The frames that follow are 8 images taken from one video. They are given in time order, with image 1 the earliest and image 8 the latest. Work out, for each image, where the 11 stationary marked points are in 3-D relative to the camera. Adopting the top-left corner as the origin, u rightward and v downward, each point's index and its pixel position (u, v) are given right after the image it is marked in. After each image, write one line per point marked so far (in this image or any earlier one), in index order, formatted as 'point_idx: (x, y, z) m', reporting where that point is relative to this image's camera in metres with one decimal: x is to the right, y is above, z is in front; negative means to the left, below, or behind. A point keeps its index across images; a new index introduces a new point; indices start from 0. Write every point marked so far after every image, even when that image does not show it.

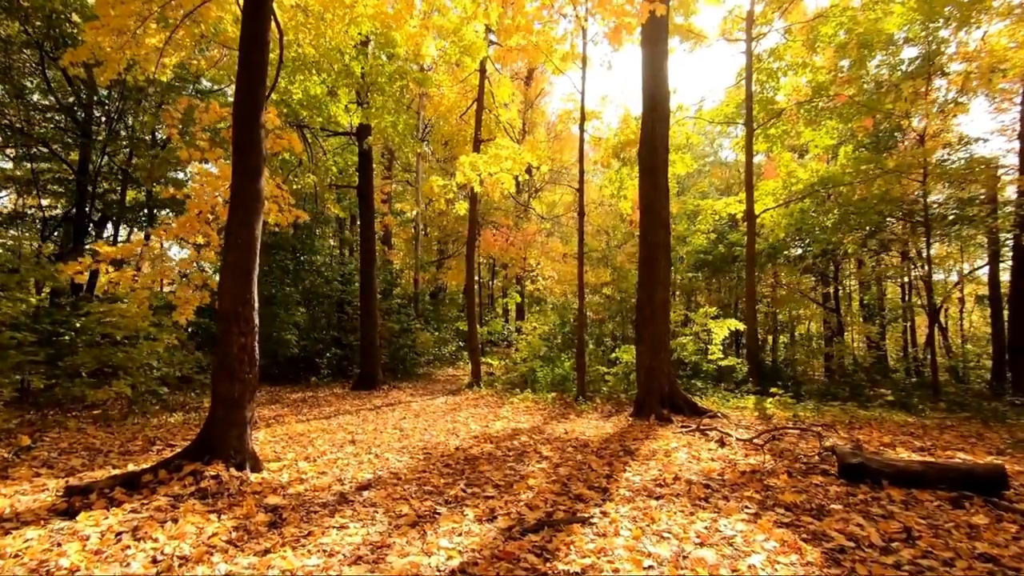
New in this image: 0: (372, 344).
0: (-3.5, -1.4, +12.4) m
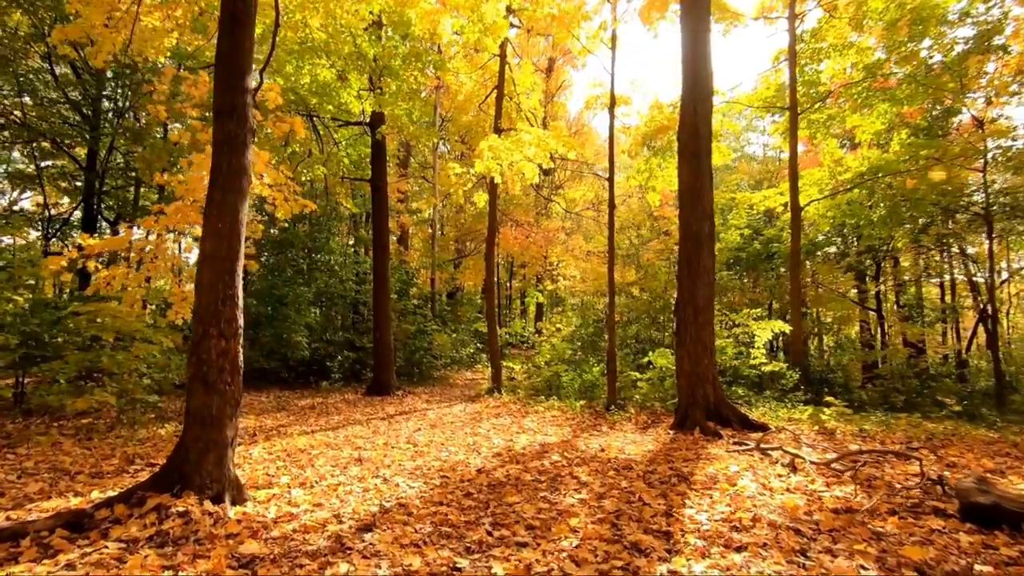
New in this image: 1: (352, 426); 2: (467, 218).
0: (-3.0, -1.4, +11.7) m
1: (-2.4, -2.1, +7.5) m
2: (-1.8, +2.7, +19.5) m
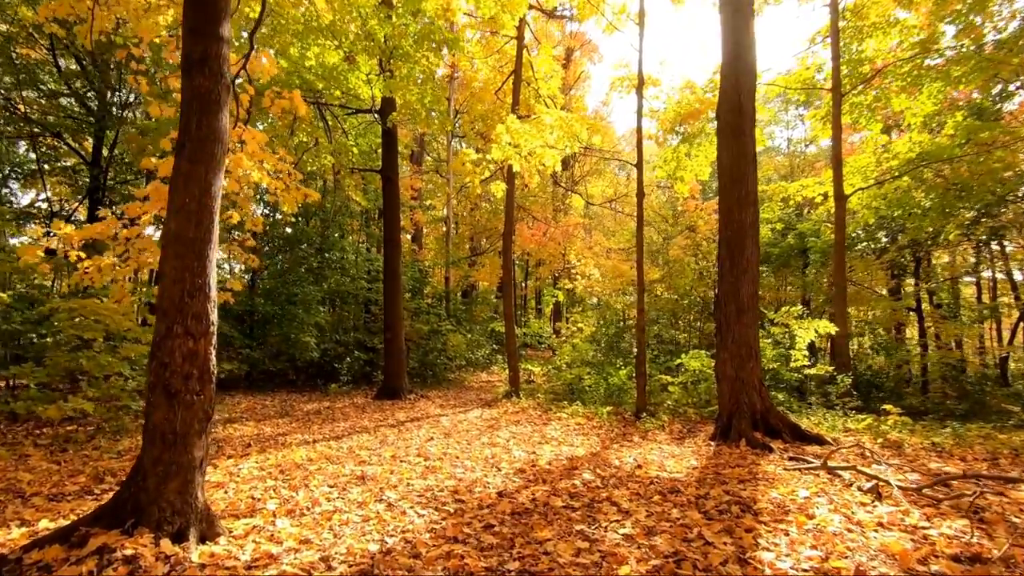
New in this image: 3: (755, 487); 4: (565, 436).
0: (-2.6, -1.3, +11.1) m
1: (-2.1, -2.0, +6.9) m
2: (-1.1, +2.8, +18.8) m
3: (+2.2, -1.8, +4.4) m
4: (+0.8, -2.1, +7.1) m
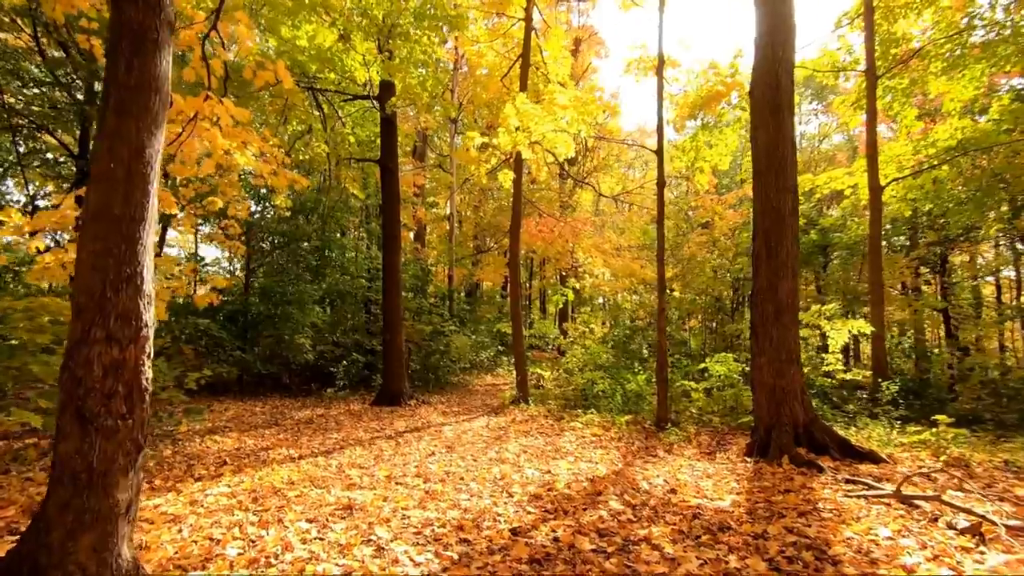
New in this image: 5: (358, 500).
0: (-2.4, -1.3, +10.3) m
1: (-2.0, -2.0, +6.1) m
2: (-0.9, +2.8, +18.1) m
3: (+2.3, -1.7, +3.7) m
4: (+0.9, -2.1, +6.3) m
5: (-1.3, -1.8, +4.1) m
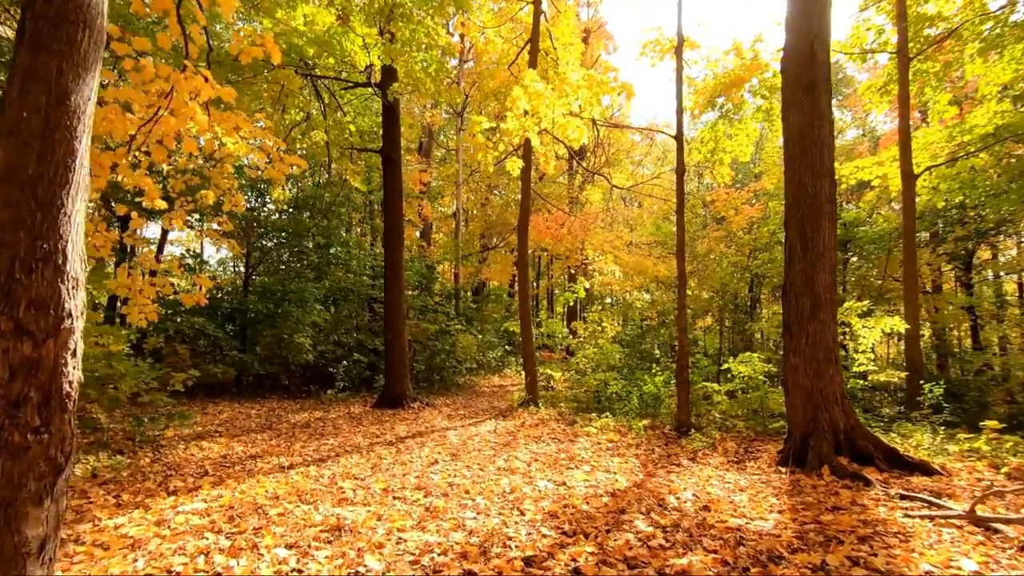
0: (-2.3, -1.2, +9.9) m
1: (-1.9, -1.9, +5.6) m
2: (-0.6, +2.8, +17.6) m
3: (+2.4, -1.7, +3.1) m
4: (+1.0, -2.0, +5.8) m
5: (-1.2, -1.7, +3.6) m
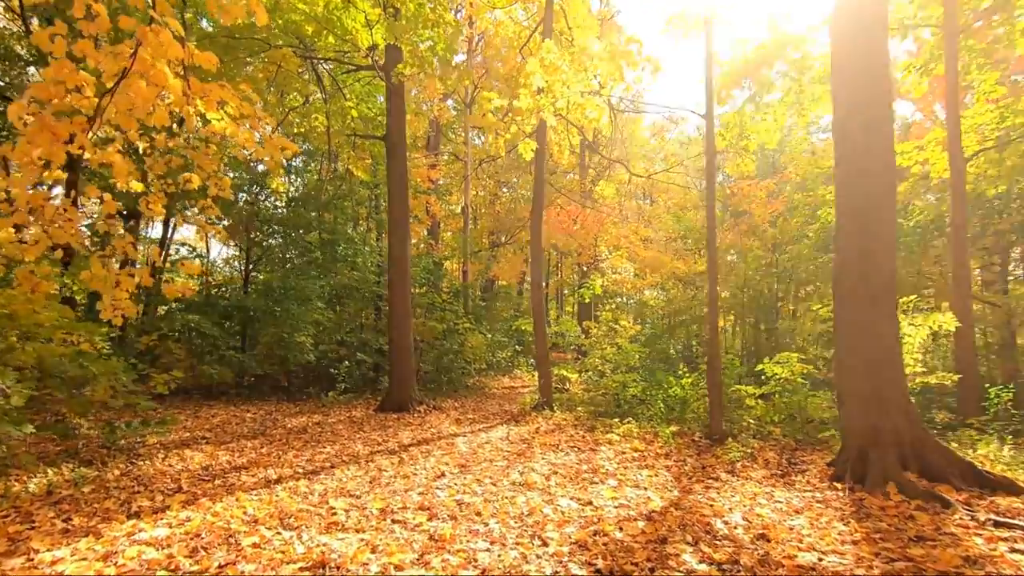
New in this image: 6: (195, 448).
0: (-2.0, -1.2, +9.3) m
1: (-1.7, -1.8, +5.0) m
2: (-0.3, +2.9, +17.0) m
3: (+2.5, -1.6, +2.5) m
4: (+1.2, -1.9, +5.2) m
5: (-1.1, -1.6, +3.0) m
6: (-3.7, -1.9, +5.7) m
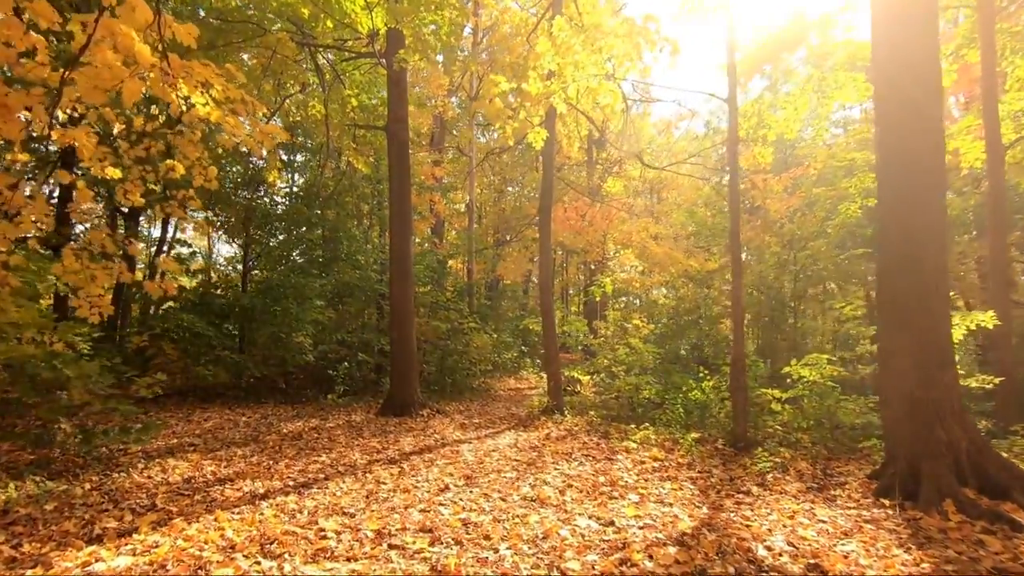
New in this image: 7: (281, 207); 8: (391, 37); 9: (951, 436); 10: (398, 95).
0: (-1.9, -1.1, +8.8) m
1: (-1.6, -1.8, +4.6) m
2: (-0.1, +3.0, +16.5) m
3: (+2.6, -1.5, +2.0) m
4: (+1.3, -1.9, +4.7) m
5: (-1.0, -1.6, +2.6) m
6: (-3.6, -1.8, +5.3) m
7: (-5.2, +1.8, +11.0) m
8: (-2.1, +4.4, +8.7) m
9: (+3.8, -1.3, +4.2) m
10: (-2.1, +3.5, +9.1) m
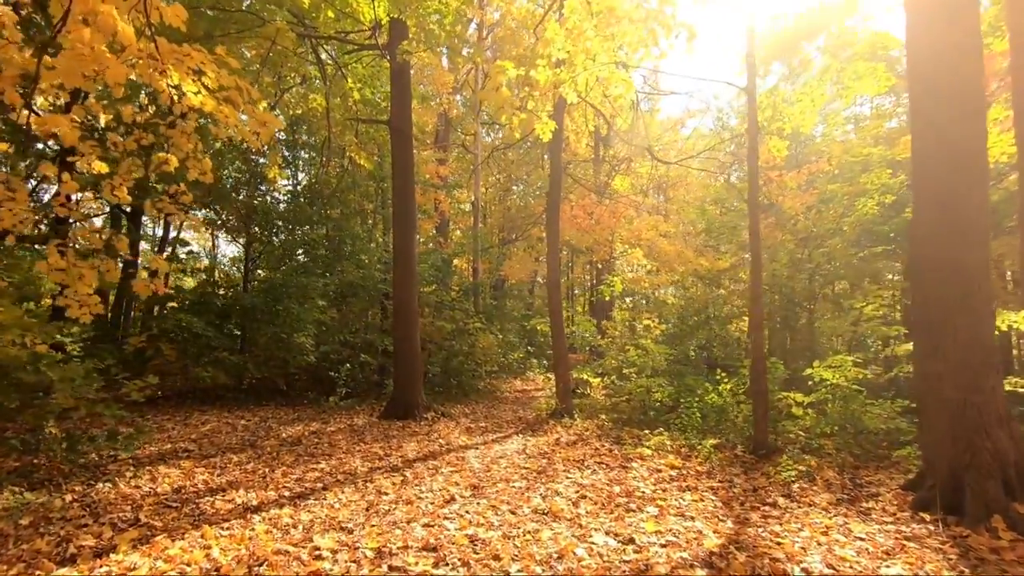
0: (-1.8, -1.1, +8.6) m
1: (-1.5, -1.8, +4.3) m
2: (+0.1, +3.0, +16.3) m
3: (+2.6, -1.5, +1.7) m
4: (+1.4, -1.9, +4.4) m
5: (-0.9, -1.5, +2.3) m
6: (-3.5, -1.8, +5.1) m
7: (-5.0, +1.8, +10.7) m
8: (-2.0, +4.4, +8.5) m
9: (+3.9, -1.2, +3.9) m
10: (-2.0, +3.6, +8.8) m
